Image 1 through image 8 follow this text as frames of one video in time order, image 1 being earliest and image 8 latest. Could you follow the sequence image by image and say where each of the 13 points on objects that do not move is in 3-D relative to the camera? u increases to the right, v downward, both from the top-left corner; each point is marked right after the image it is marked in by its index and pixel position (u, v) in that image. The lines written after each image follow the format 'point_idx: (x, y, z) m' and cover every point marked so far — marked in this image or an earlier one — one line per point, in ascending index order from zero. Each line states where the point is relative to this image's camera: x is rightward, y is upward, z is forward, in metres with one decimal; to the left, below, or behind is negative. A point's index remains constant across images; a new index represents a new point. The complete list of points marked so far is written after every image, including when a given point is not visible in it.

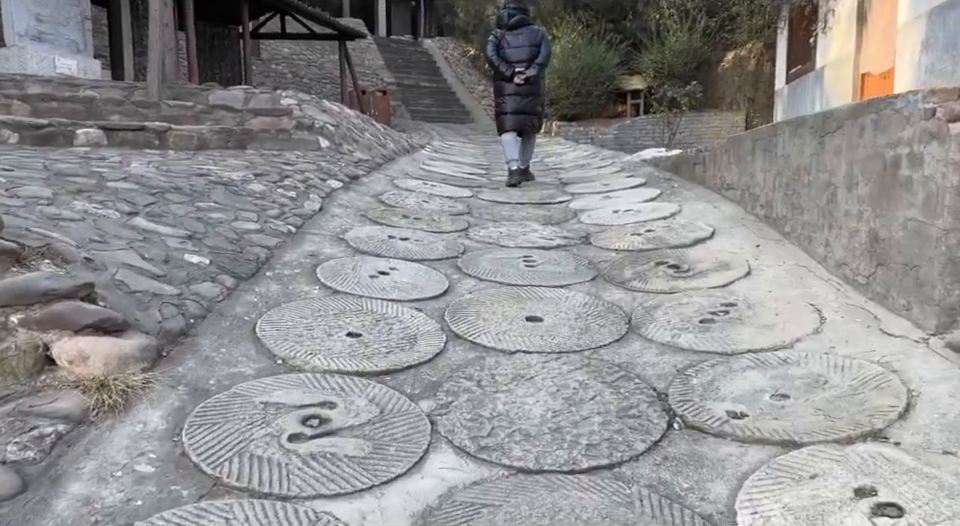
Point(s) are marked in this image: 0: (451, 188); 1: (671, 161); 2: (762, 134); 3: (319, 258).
0: (-0.2, +0.6, +6.3) m
1: (+1.6, +0.8, +6.4) m
2: (+1.5, +0.7, +4.1) m
3: (-0.7, 0.0, +3.6) m
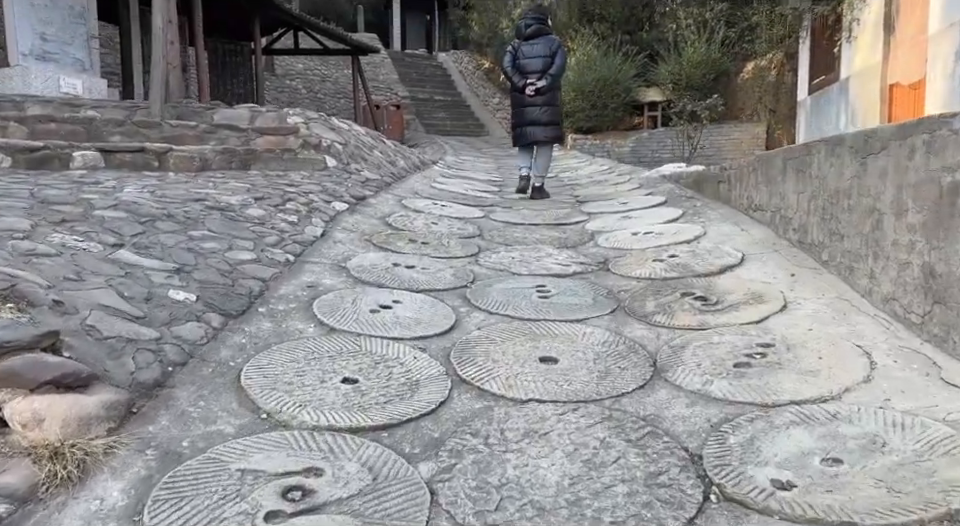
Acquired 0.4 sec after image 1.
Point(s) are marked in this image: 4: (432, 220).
0: (-0.1, +0.4, +6.1) m
1: (+1.7, +0.7, +6.1) m
2: (+1.5, +0.5, +3.8) m
3: (-0.7, -0.1, +3.4) m
4: (-0.3, +0.3, +5.4) m
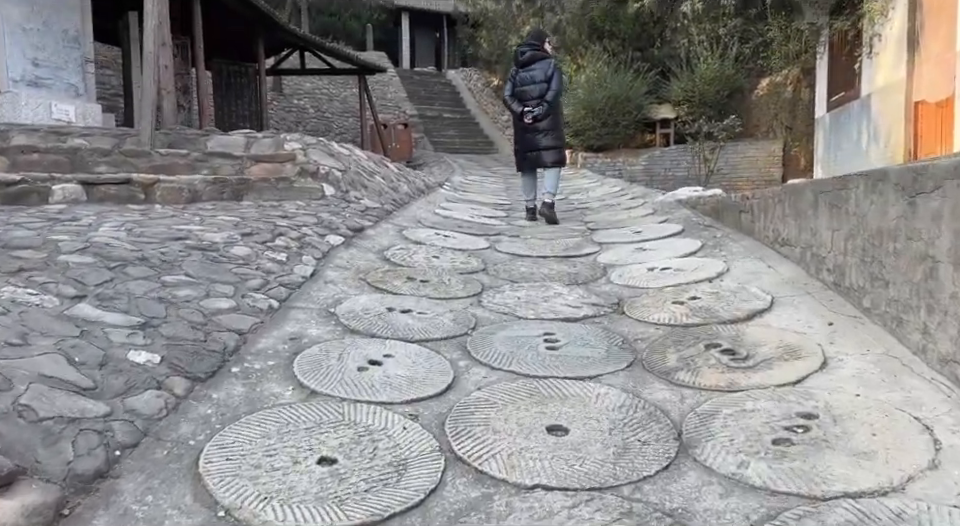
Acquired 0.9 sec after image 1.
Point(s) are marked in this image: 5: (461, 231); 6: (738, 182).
0: (-0.1, +0.2, +5.8) m
1: (+1.7, +0.4, +5.8) m
2: (+1.6, +0.3, +3.5) m
3: (-0.7, -0.3, +3.0) m
4: (-0.3, +0.1, +5.0) m
5: (-0.1, +0.2, +5.9) m
6: (+4.6, +1.5, +13.9) m
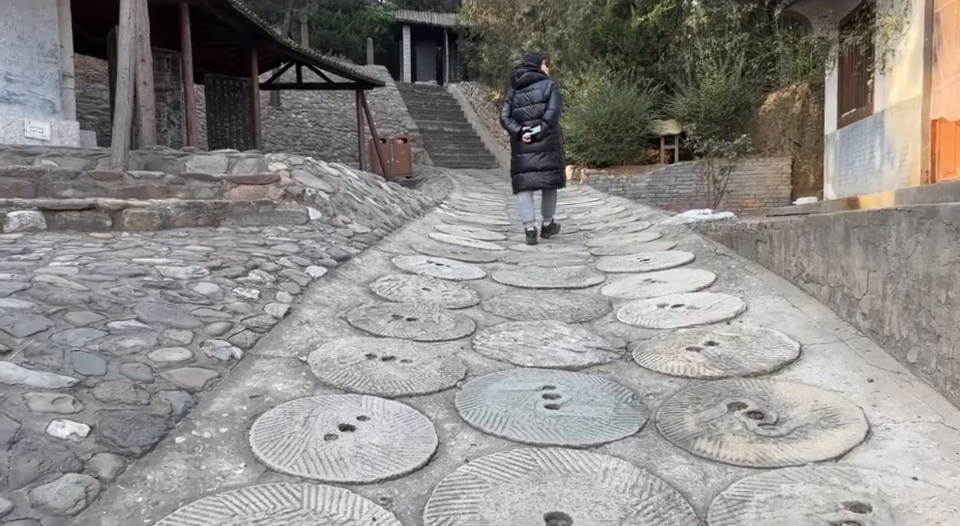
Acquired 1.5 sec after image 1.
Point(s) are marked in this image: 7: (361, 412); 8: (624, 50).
0: (-0.1, 0.0, +5.4) m
1: (+1.7, +0.2, +5.4) m
2: (+1.5, +0.2, +3.1) m
3: (-0.7, -0.5, +2.6) m
4: (-0.3, -0.1, +4.6) m
5: (-0.2, 0.0, +5.6) m
6: (+4.6, +1.1, +13.5) m
7: (-0.4, -0.5, +2.6) m
8: (+2.8, +4.2, +15.4) m
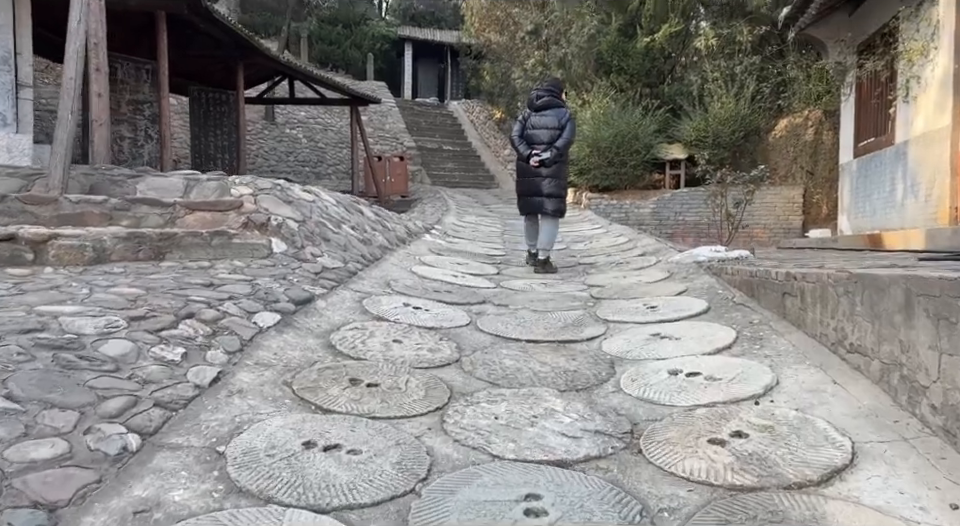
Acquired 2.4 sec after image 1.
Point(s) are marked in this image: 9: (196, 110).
0: (-0.2, -0.3, +4.7) m
1: (+1.6, -0.1, +4.7) m
2: (+1.4, -0.1, +2.5) m
3: (-0.8, -0.7, +2.0) m
4: (-0.4, -0.4, +4.0) m
5: (-0.3, -0.2, +4.9) m
6: (+4.5, +0.6, +12.9) m
7: (-0.5, -0.7, +2.0) m
8: (+2.8, +3.6, +14.8) m
9: (-4.2, +2.3, +11.5) m
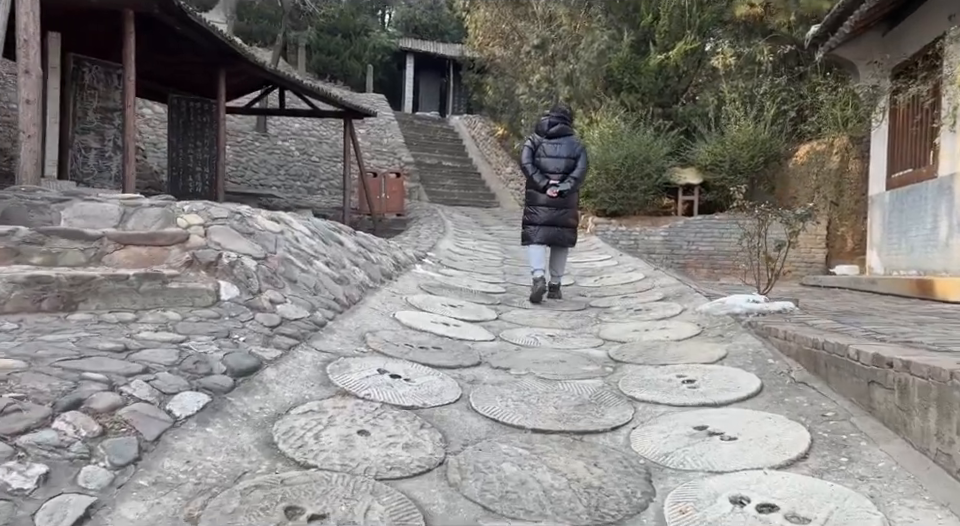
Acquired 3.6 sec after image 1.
0: (-0.2, -0.5, +3.8) m
1: (+1.6, -0.4, +3.8) m
2: (+1.4, -0.3, +1.6) m
3: (-0.9, -0.9, +1.1) m
4: (-0.5, -0.6, +3.1) m
5: (-0.3, -0.5, +4.0) m
6: (+4.5, 0.0, +12.0) m
7: (-0.5, -0.9, +1.0) m
8: (+2.9, +3.1, +14.0) m
9: (-4.2, +2.0, +10.7) m
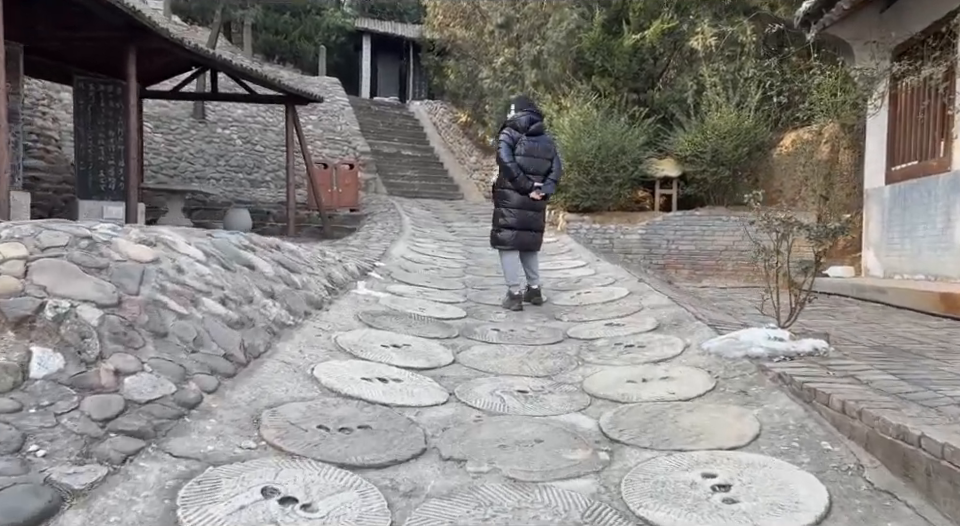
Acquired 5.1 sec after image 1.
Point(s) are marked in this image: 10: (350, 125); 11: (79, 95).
0: (-0.4, -0.7, +2.6) m
1: (+1.4, -0.6, +2.7) m
2: (+1.3, -0.6, +0.4) m
3: (-0.9, -1.1, -0.2) m
4: (-0.6, -0.8, +1.8) m
5: (-0.5, -0.7, +2.8) m
6: (+3.9, 0.0, +11.0) m
7: (-0.6, -1.2, -0.2) m
8: (+2.2, +3.1, +12.8) m
9: (-4.7, +1.9, +9.2) m
10: (-2.9, +3.0, +17.1) m
11: (-4.7, +2.0, +9.2) m
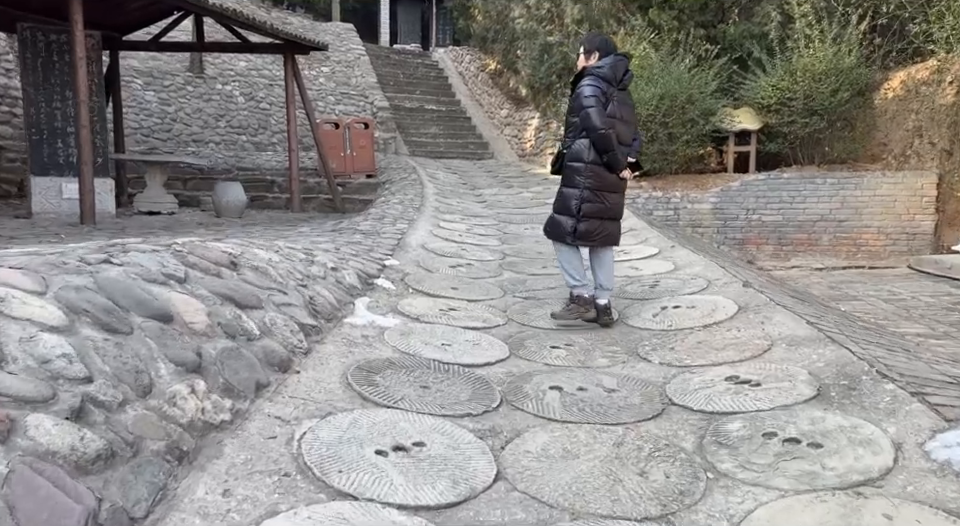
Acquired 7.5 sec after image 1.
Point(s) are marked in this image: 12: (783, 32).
0: (-0.3, -1.0, +0.8) m
1: (+1.5, -0.8, +0.8) m
2: (+1.4, -1.0, -1.4) m
3: (-0.9, -1.6, -1.9) m
4: (-0.5, -1.2, +0.1) m
5: (-0.3, -1.0, +1.0) m
6: (+4.4, +0.3, +9.0) m
7: (-0.6, -1.6, -1.9) m
8: (+2.7, +3.5, +10.7) m
9: (-4.4, +1.9, +7.4) m
10: (-2.3, +3.6, +15.2) m
11: (-4.4, +2.0, +7.4) m
12: (+3.8, +2.9, +9.8) m
